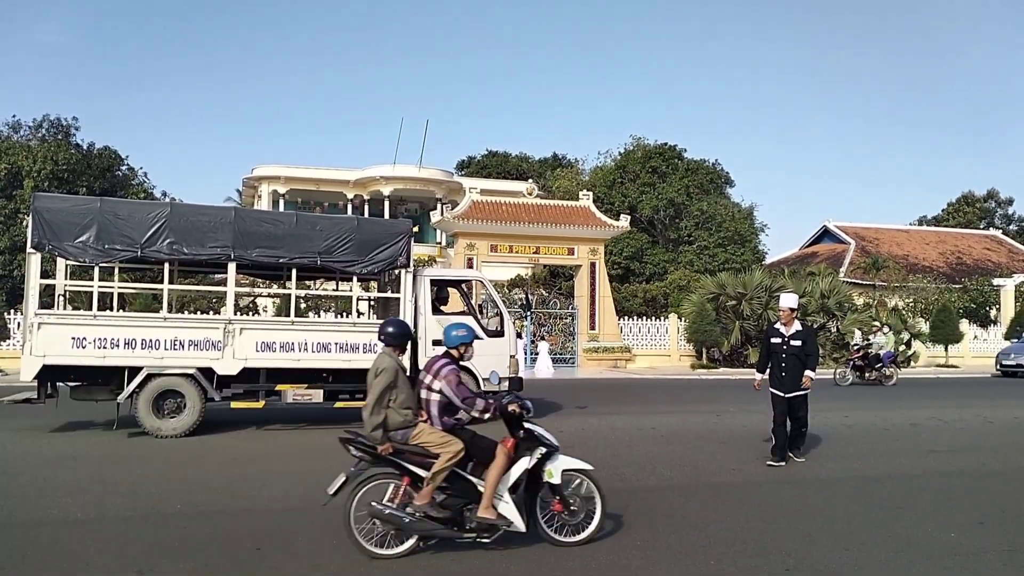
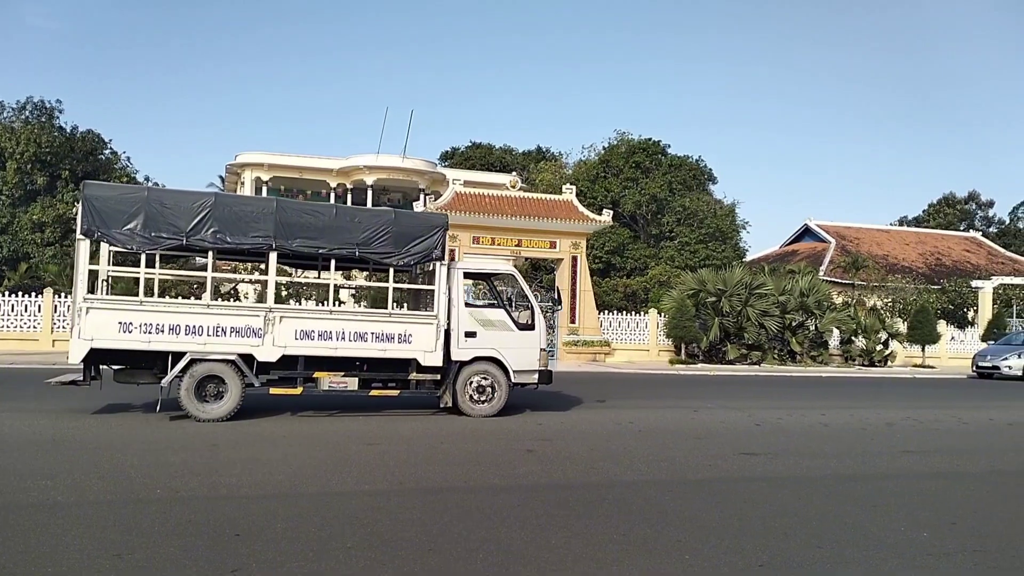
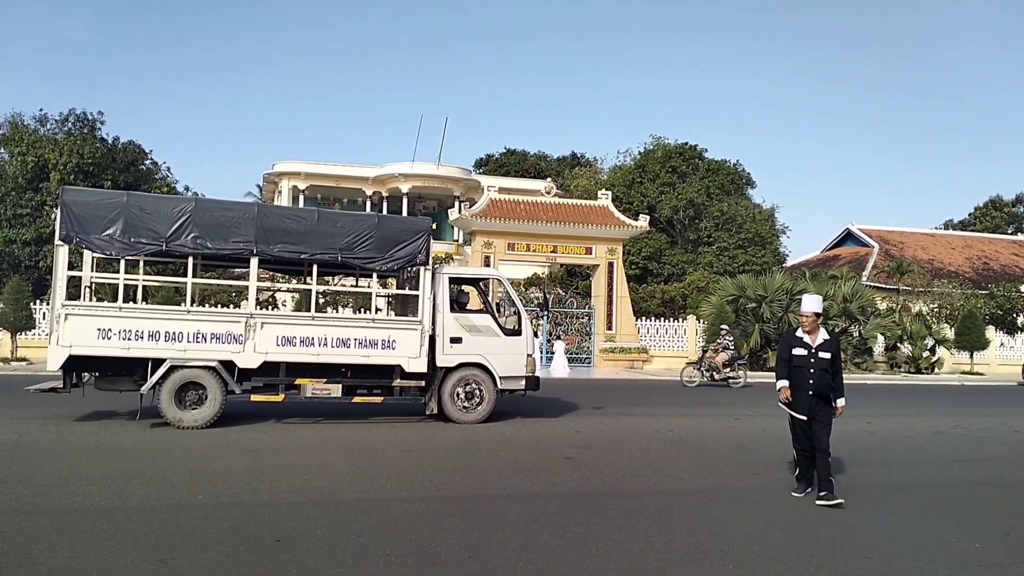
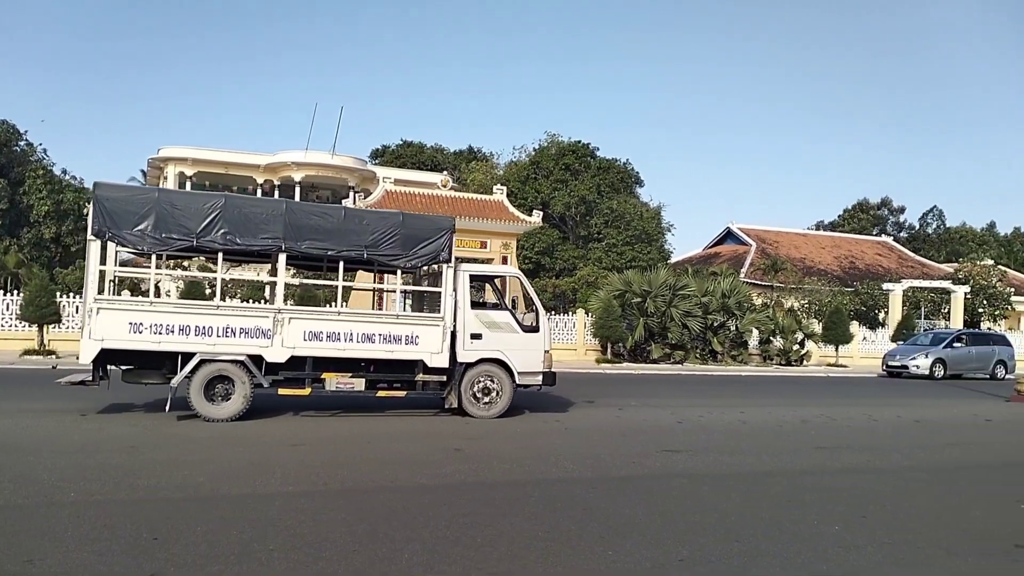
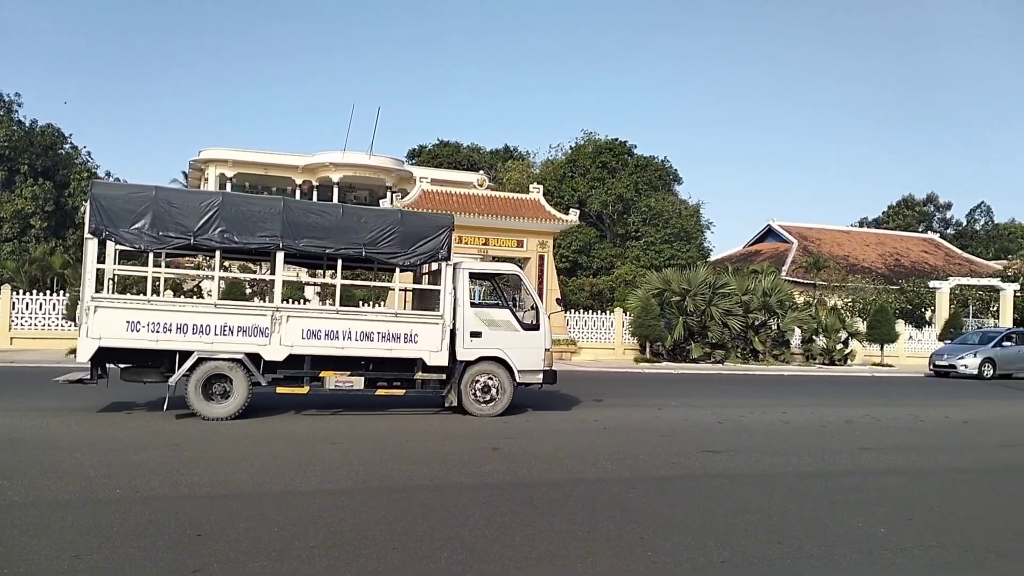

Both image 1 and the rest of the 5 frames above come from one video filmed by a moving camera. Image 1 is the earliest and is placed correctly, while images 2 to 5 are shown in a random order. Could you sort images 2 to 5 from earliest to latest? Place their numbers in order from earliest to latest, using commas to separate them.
3, 2, 5, 4
